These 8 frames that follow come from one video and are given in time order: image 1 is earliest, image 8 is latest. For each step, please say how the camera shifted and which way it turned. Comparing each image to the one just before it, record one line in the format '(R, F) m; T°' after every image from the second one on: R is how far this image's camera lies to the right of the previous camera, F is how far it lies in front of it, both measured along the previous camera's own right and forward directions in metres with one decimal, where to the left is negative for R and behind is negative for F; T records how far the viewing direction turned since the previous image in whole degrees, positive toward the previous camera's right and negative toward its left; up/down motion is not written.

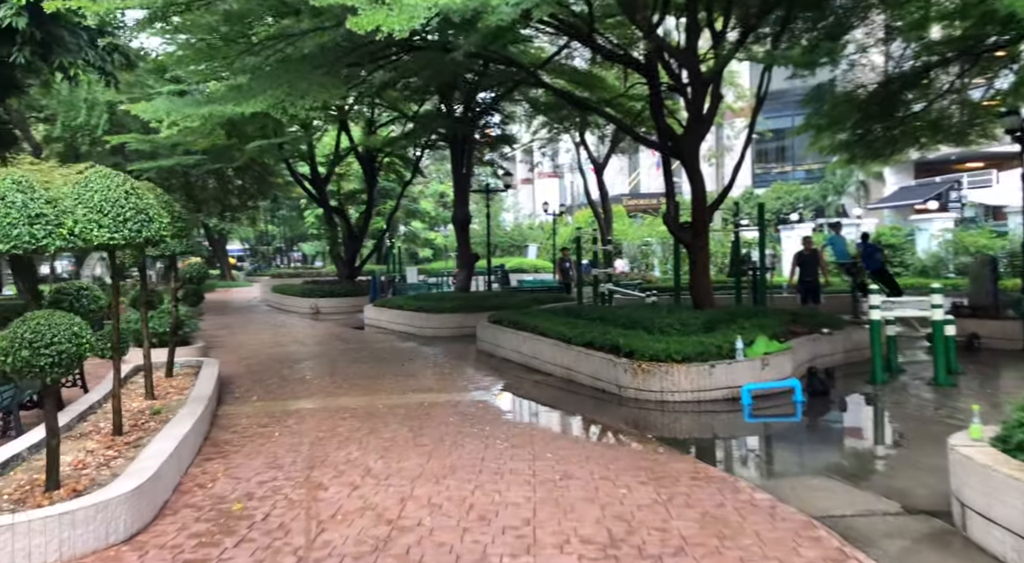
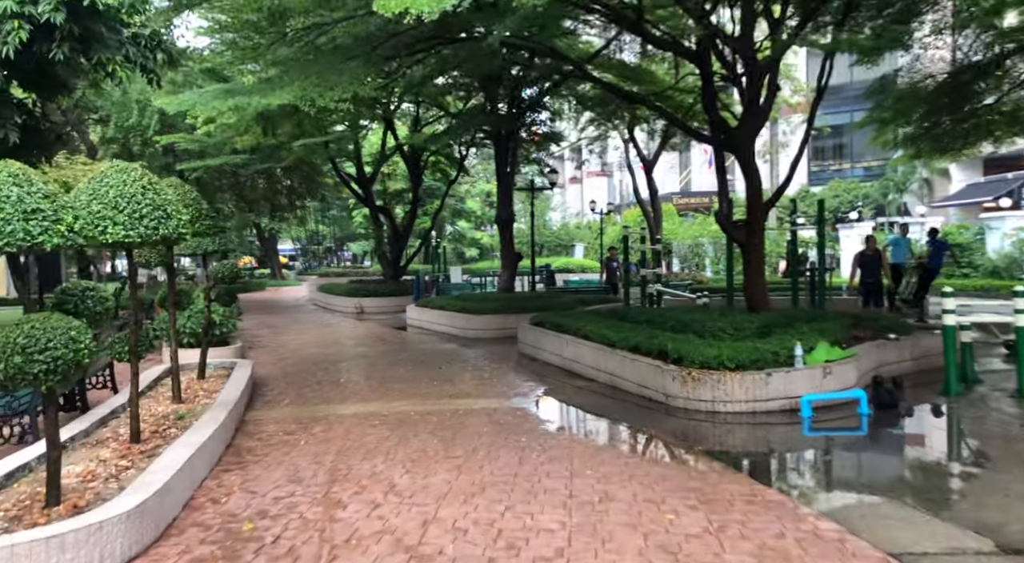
(+0.1, +0.5) m; -4°
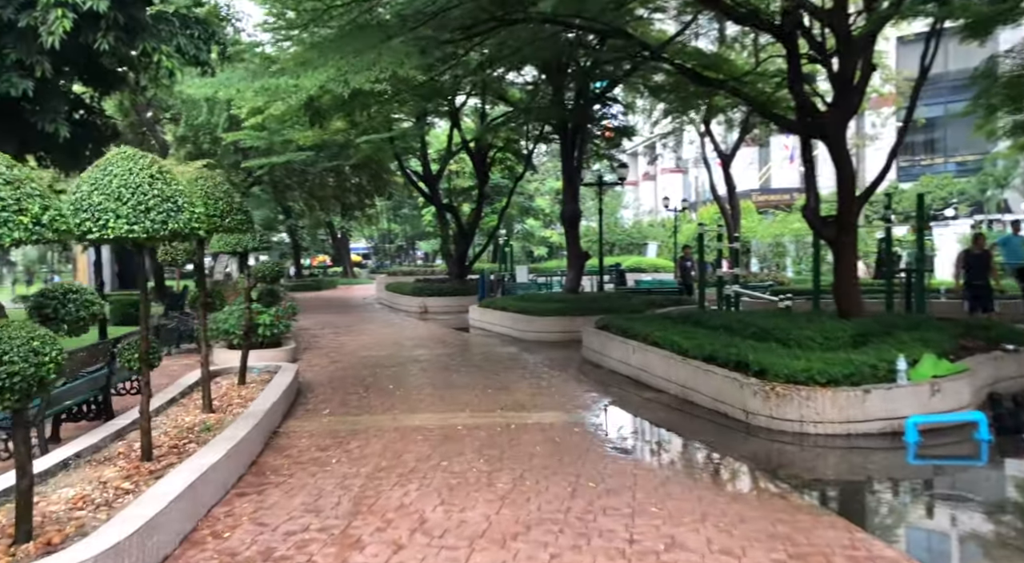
(+0.1, +0.8) m; -6°
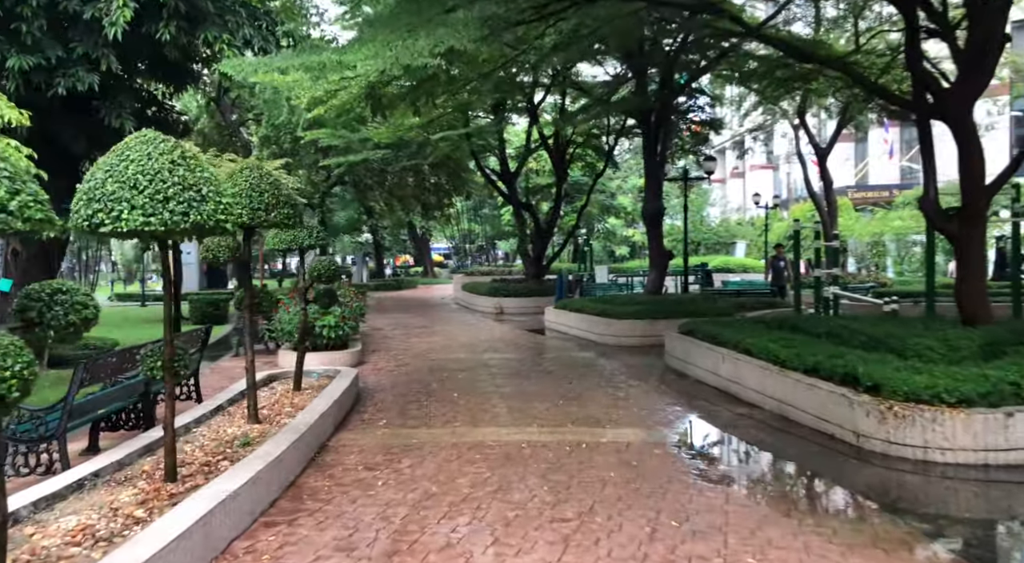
(+0.1, +0.8) m; -7°
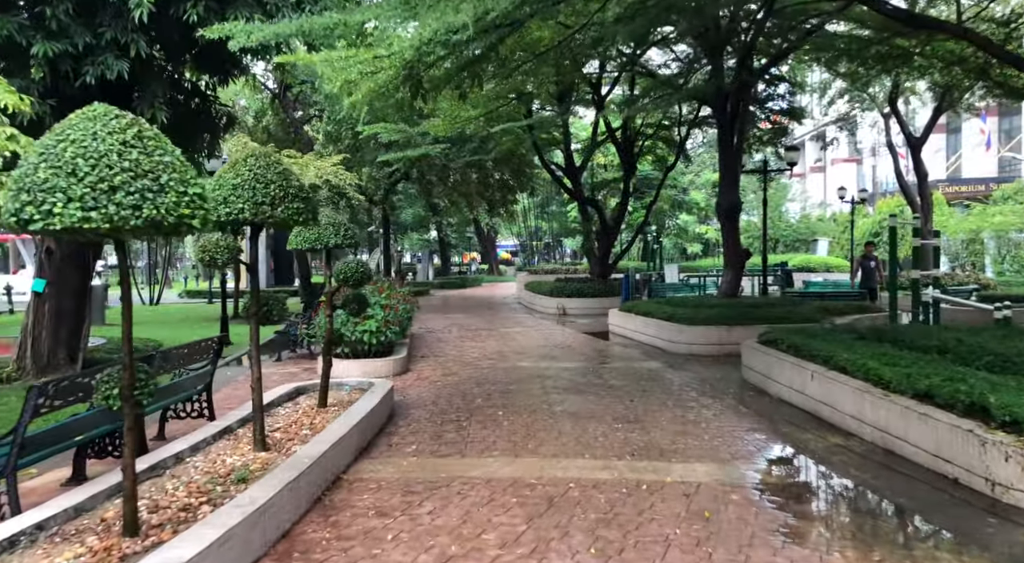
(+0.2, +1.0) m; -6°
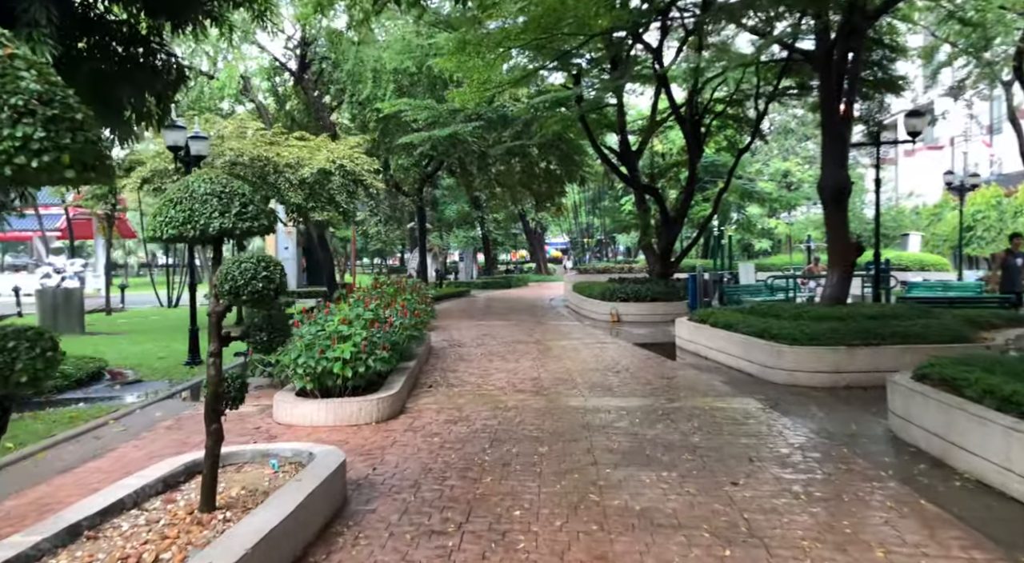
(+0.2, +3.0) m; -4°
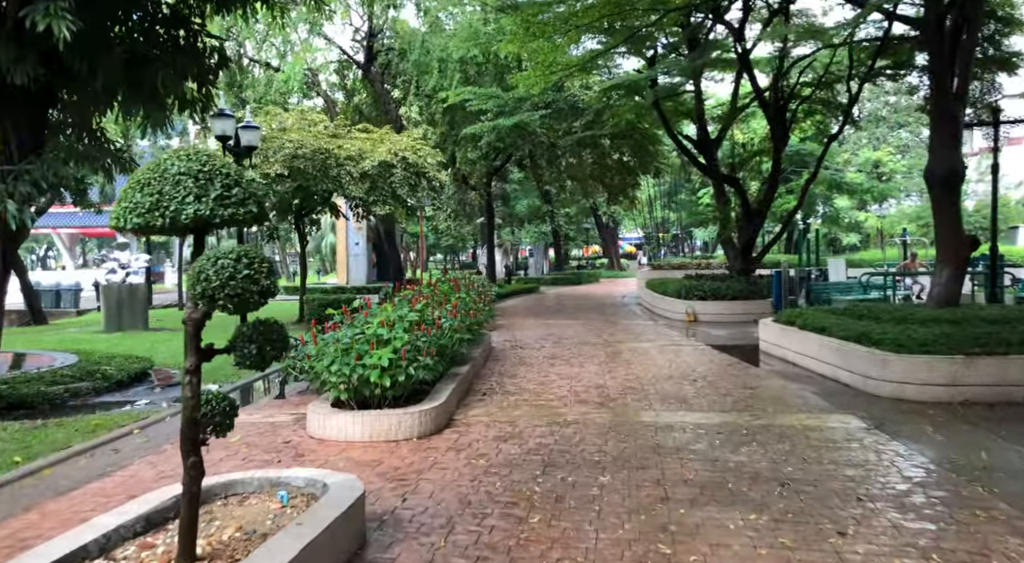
(+0.1, +0.9) m; -6°
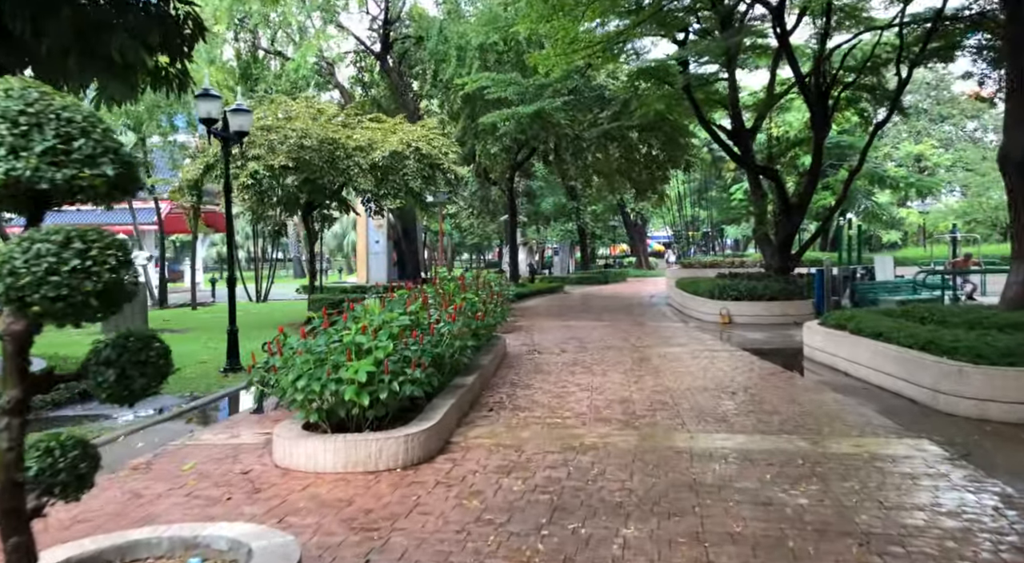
(+0.2, +1.1) m; -2°
